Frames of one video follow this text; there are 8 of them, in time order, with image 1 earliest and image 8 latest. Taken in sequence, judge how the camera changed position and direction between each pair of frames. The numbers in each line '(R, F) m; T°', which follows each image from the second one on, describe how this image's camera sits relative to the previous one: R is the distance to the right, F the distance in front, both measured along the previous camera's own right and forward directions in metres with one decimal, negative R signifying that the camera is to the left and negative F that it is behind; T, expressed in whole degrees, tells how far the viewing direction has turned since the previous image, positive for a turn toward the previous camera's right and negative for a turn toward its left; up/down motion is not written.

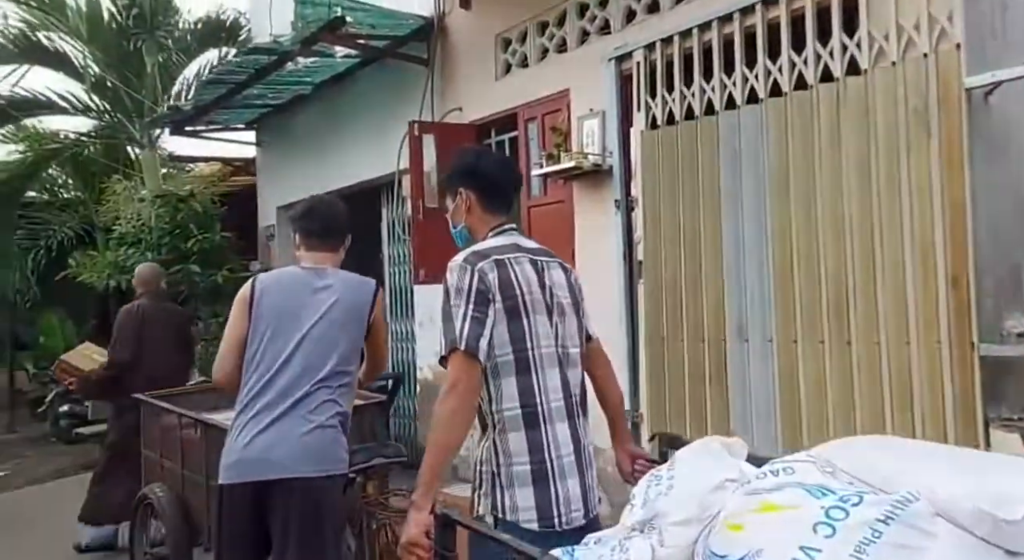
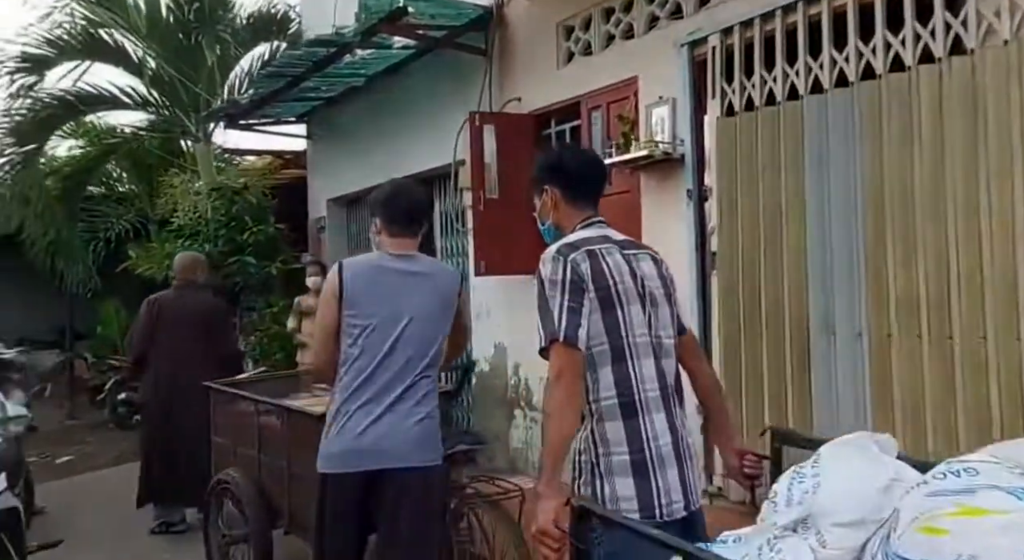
(-0.1, 0.0) m; -3°
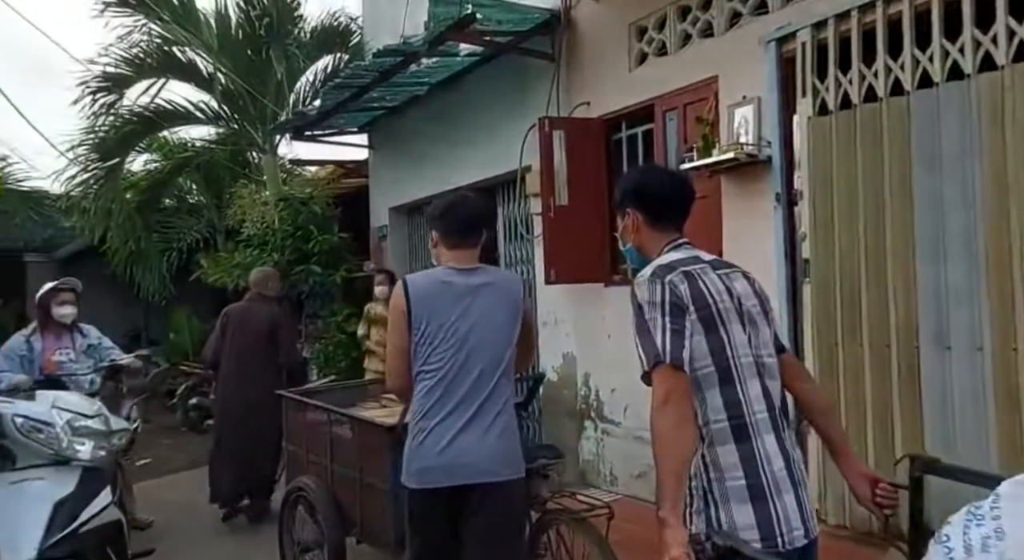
(-0.1, +0.1) m; -4°
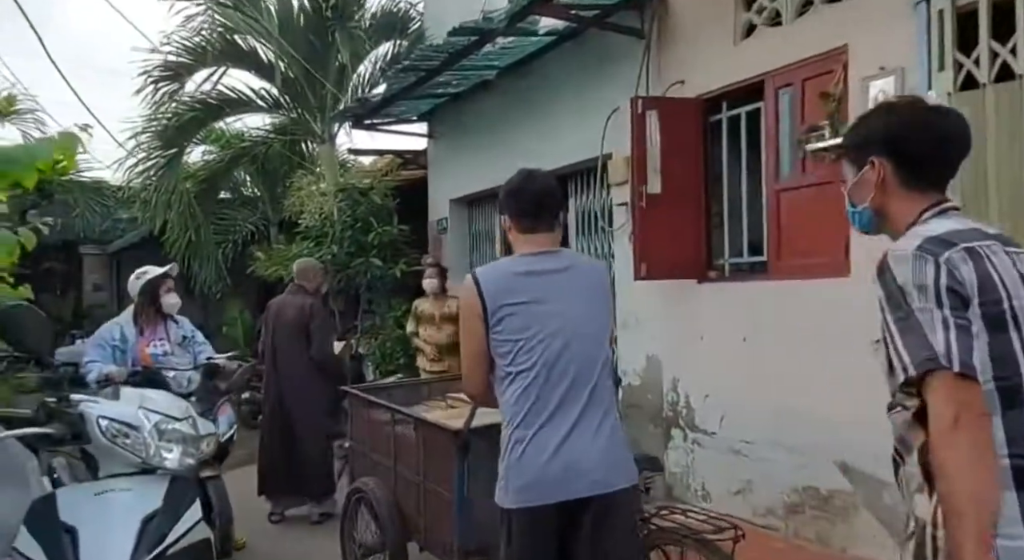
(-0.3, +0.4) m; -3°
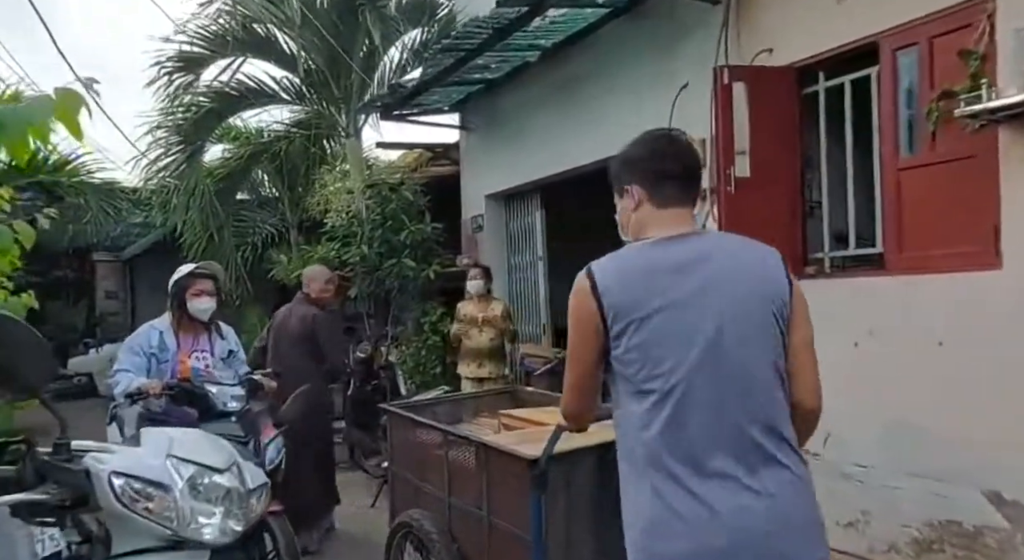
(-0.3, +0.6) m; -1°
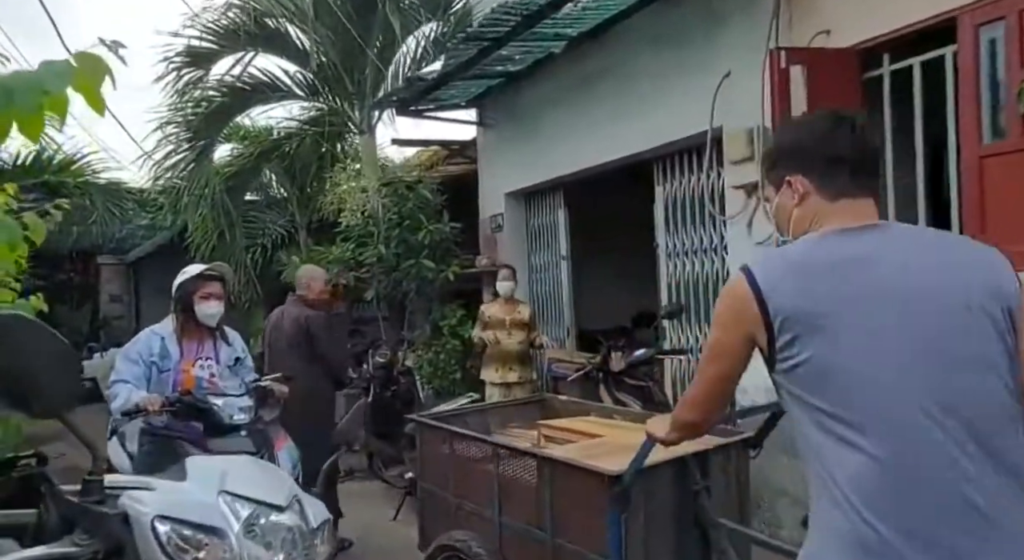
(-0.2, +0.3) m; 0°
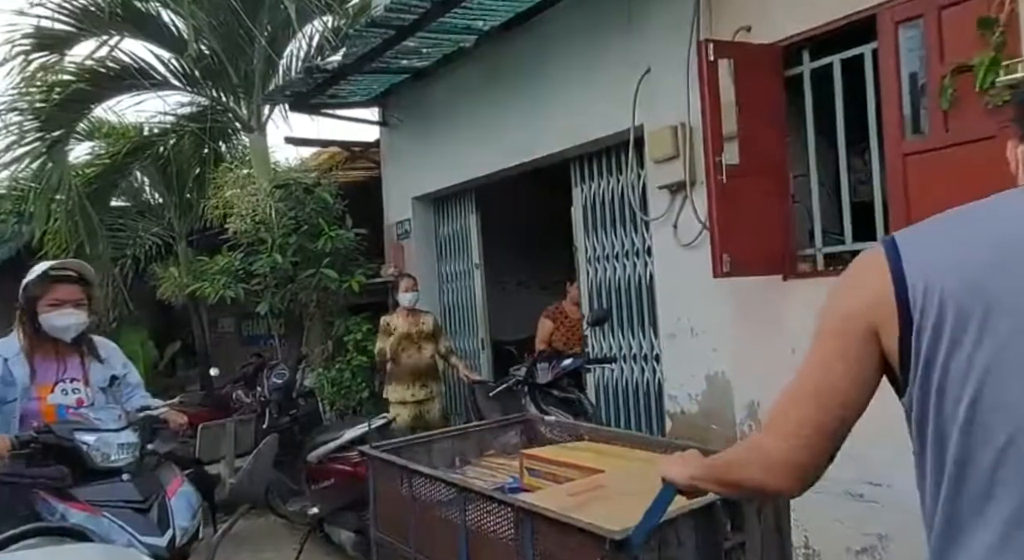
(-0.1, +0.3) m; +7°
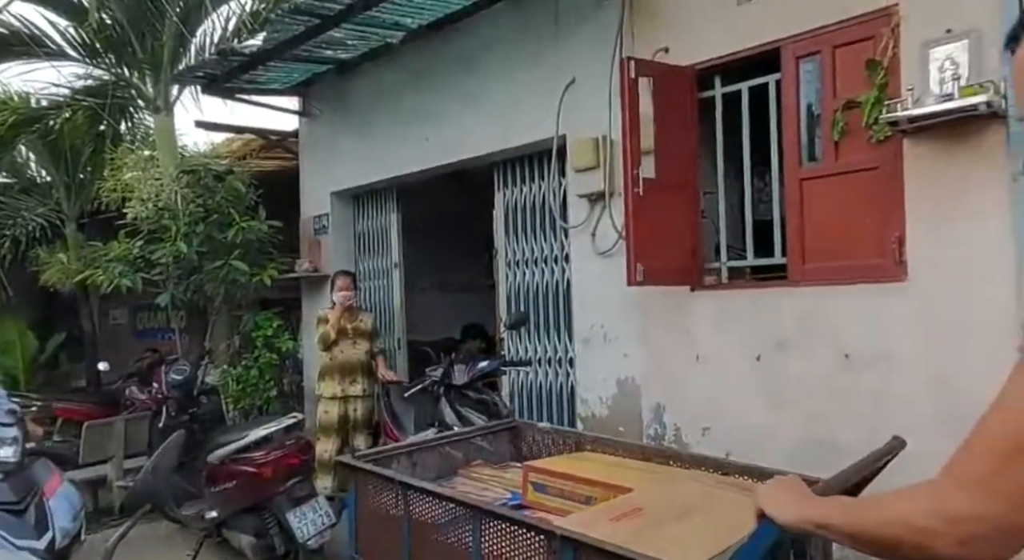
(0.0, -0.1) m; +6°
